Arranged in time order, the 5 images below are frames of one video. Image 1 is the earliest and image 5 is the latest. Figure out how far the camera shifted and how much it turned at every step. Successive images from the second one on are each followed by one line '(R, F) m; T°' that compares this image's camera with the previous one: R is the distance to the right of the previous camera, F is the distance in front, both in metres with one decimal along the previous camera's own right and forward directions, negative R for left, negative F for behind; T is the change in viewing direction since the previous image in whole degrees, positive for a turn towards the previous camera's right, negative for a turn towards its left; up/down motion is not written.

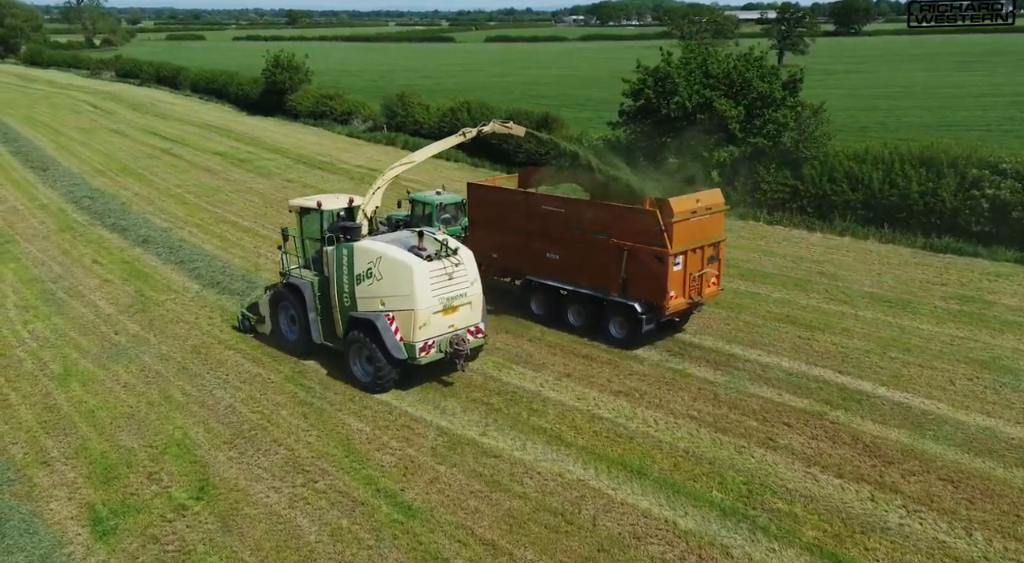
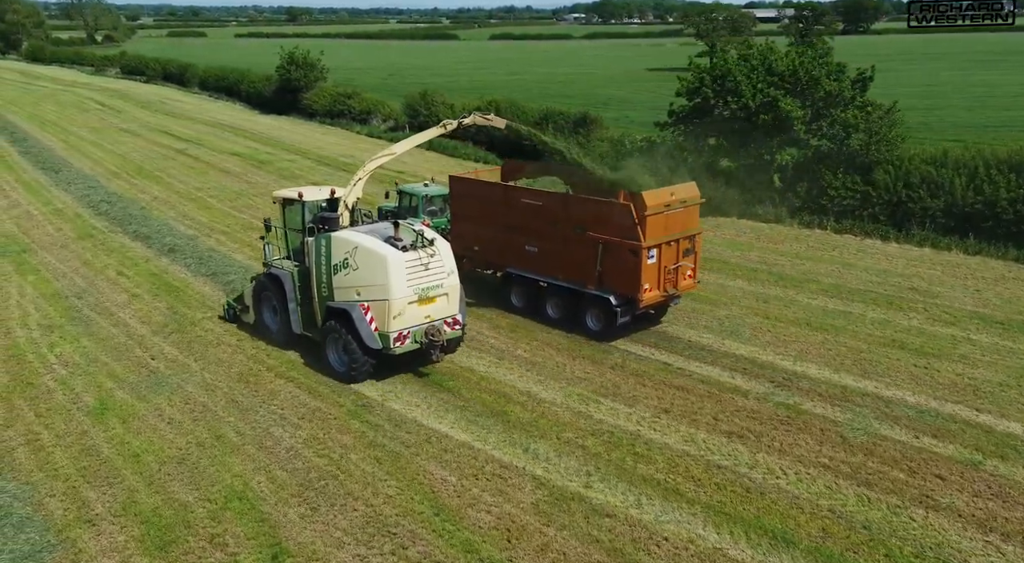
(-1.0, +1.0) m; 0°
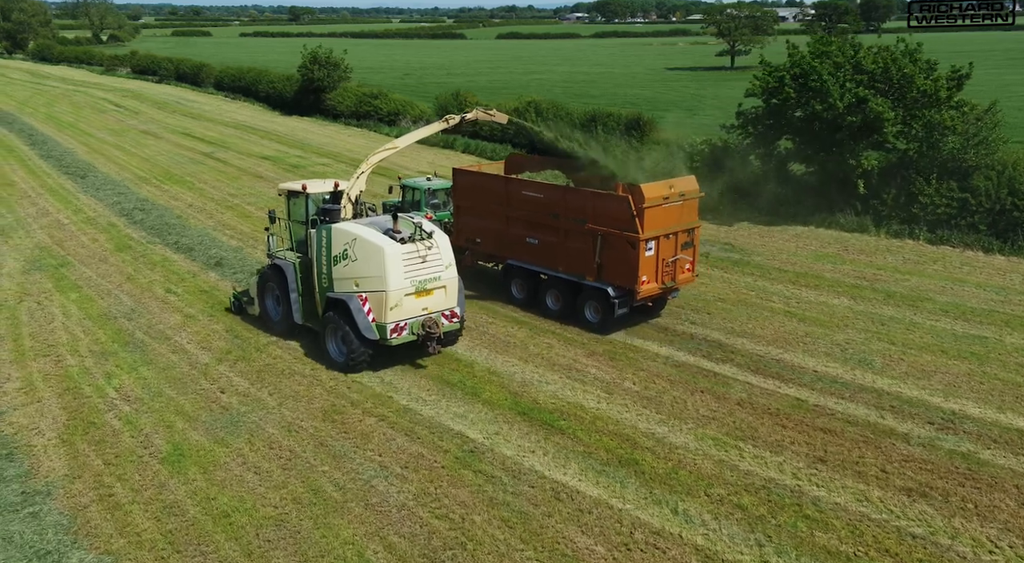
(-1.2, +1.0) m; 0°
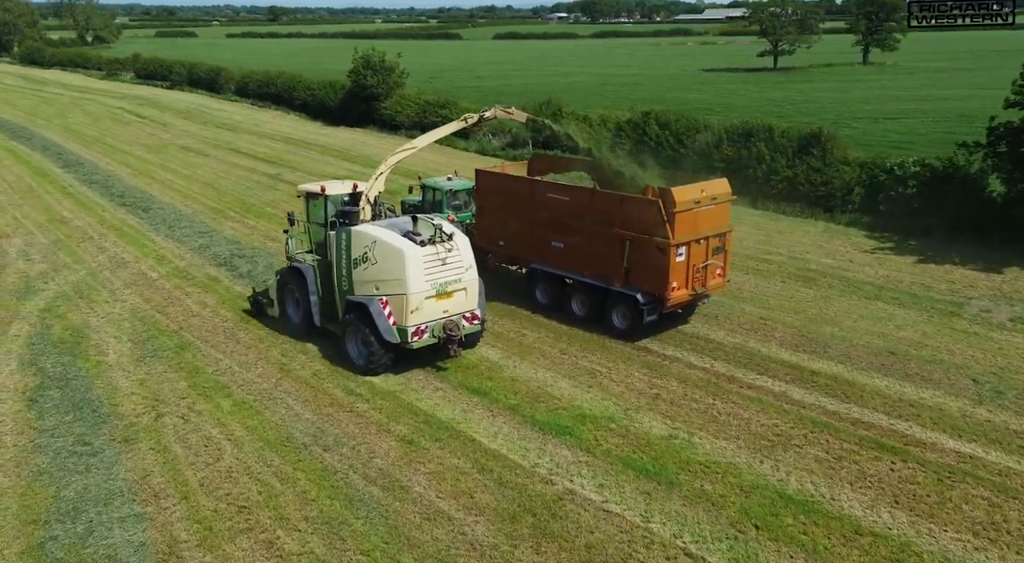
(-4.0, +3.6) m; 0°
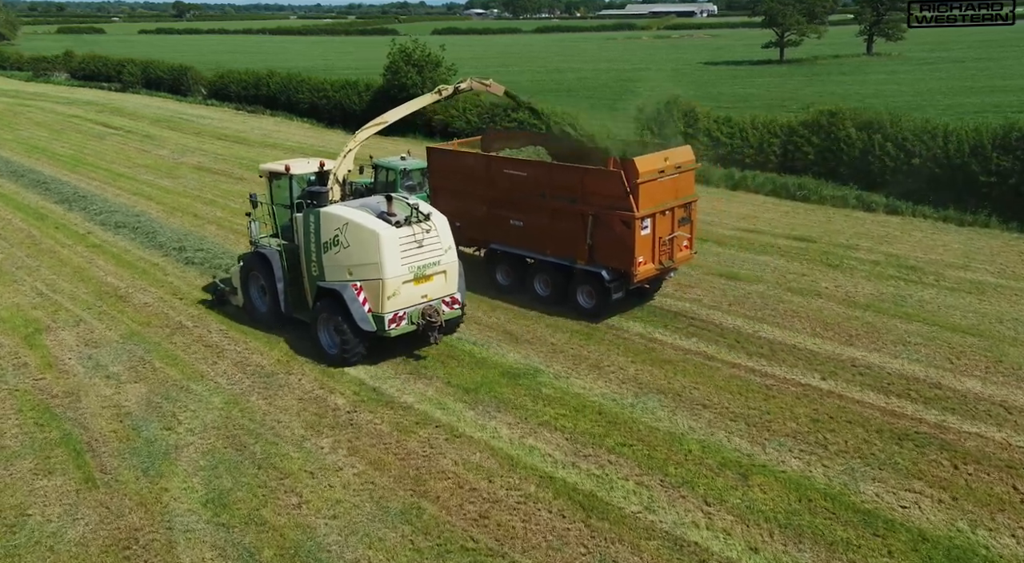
(-6.0, +6.0) m; +4°
